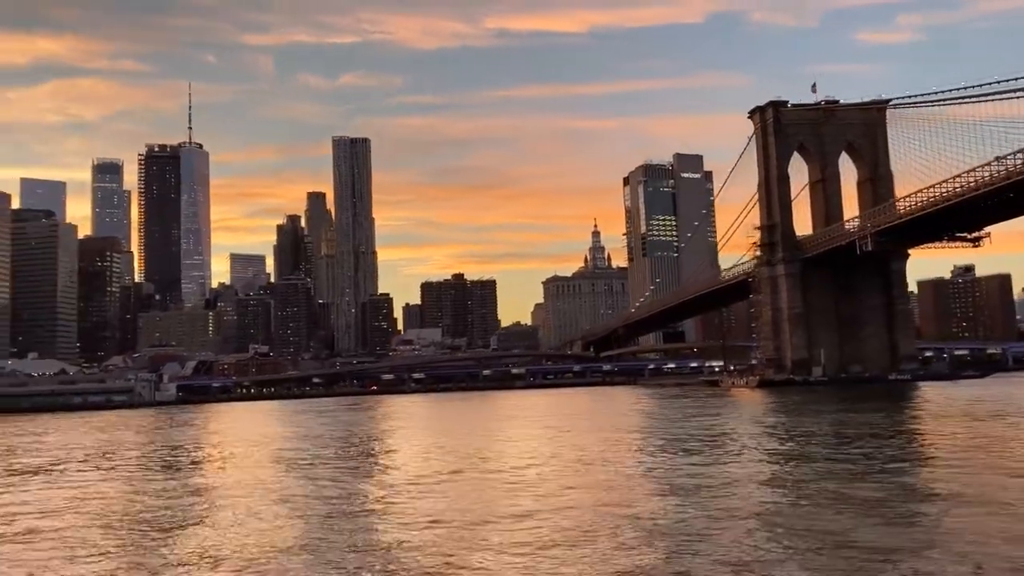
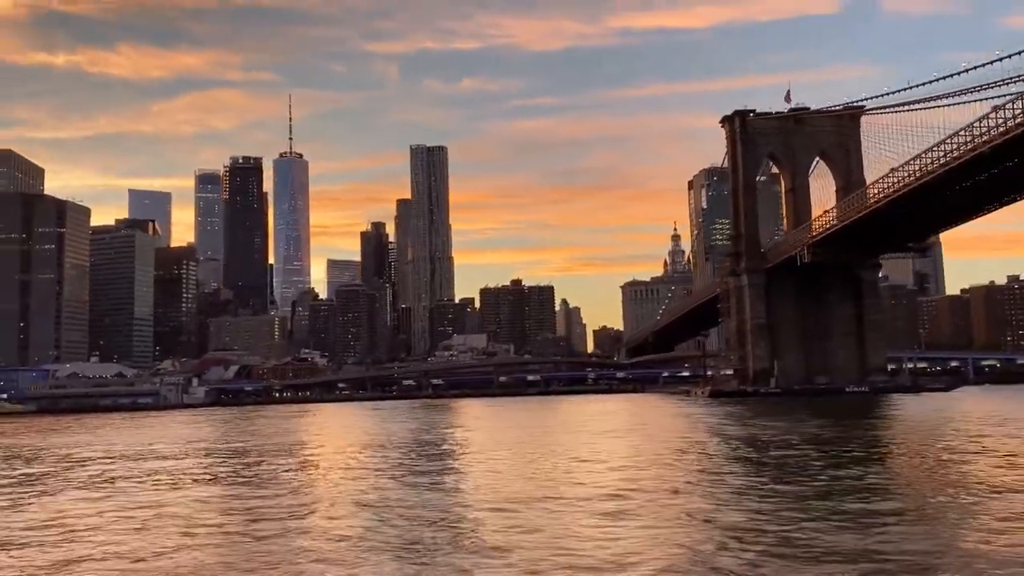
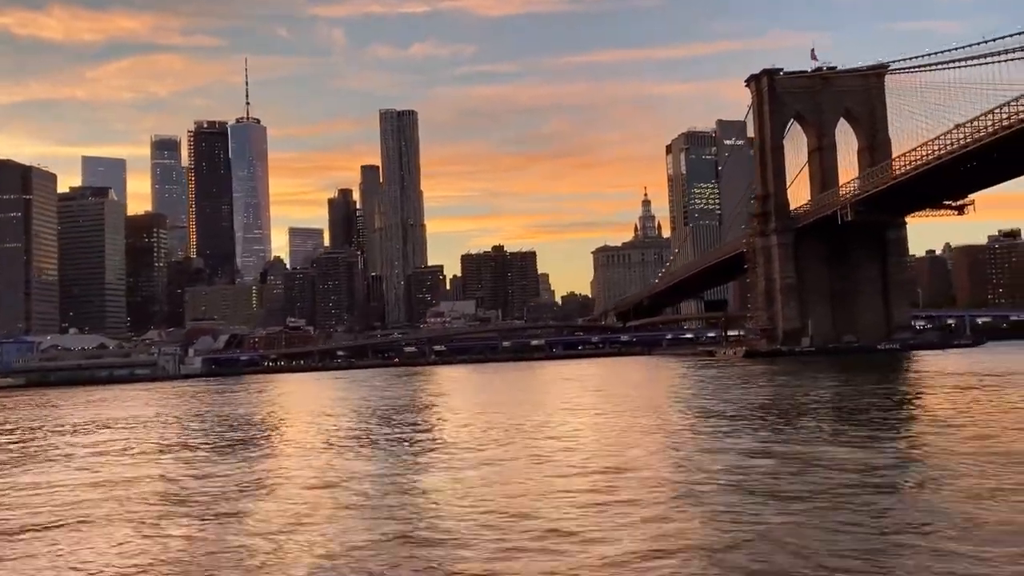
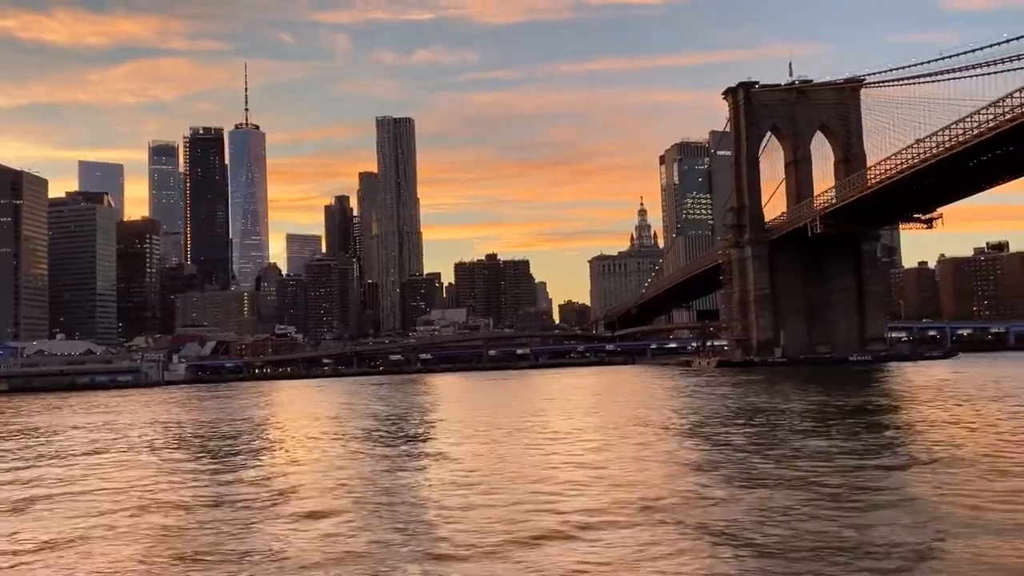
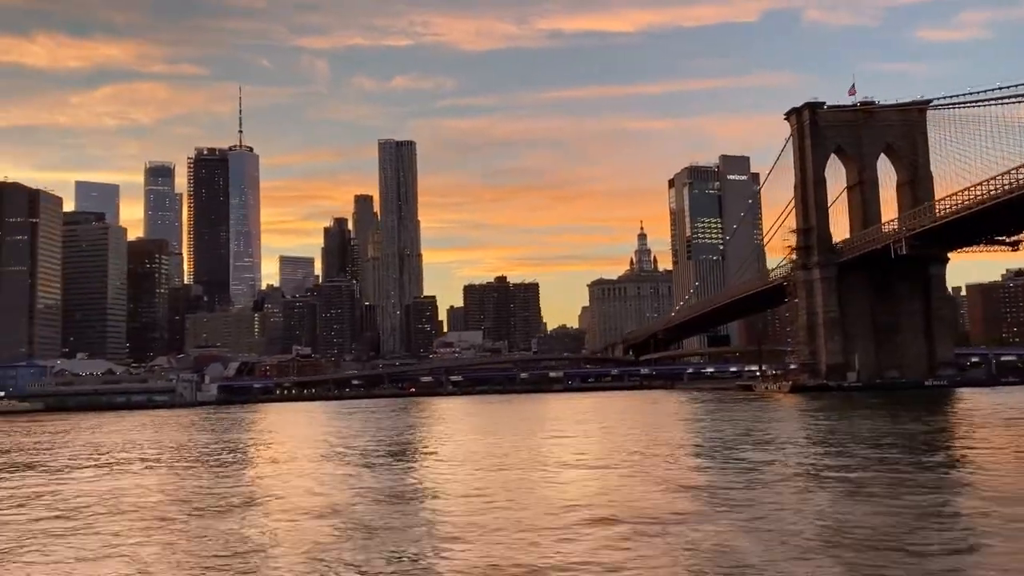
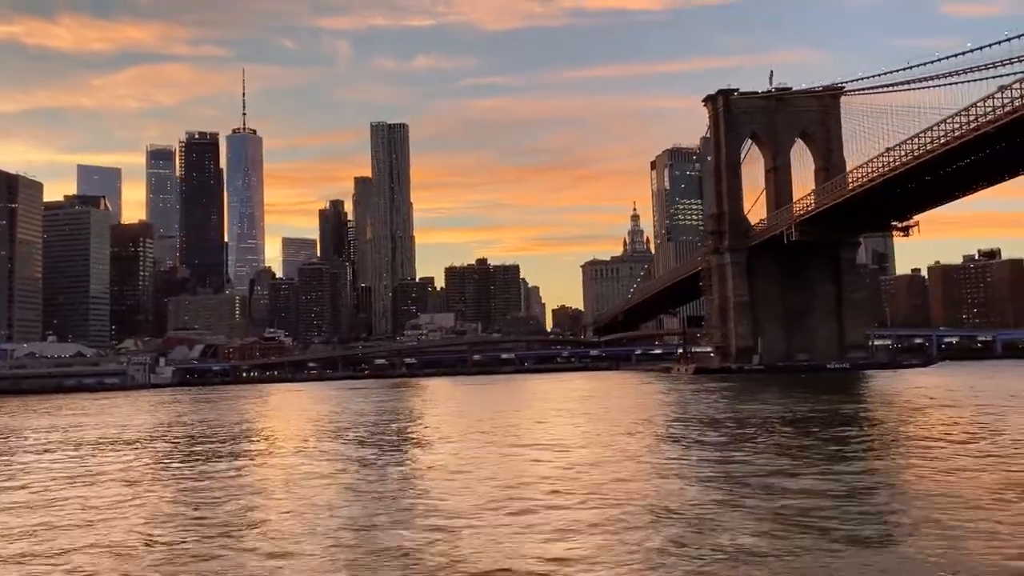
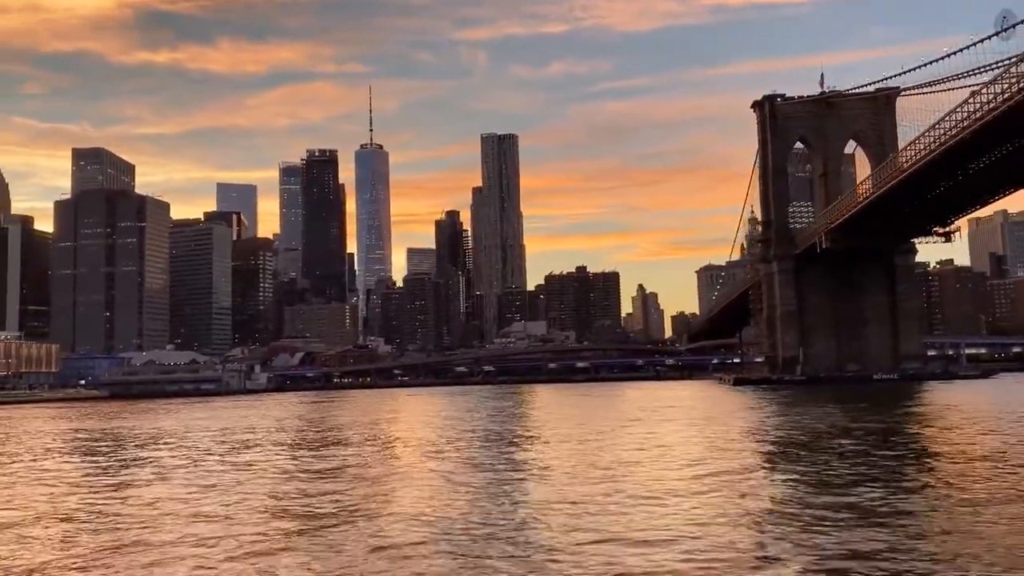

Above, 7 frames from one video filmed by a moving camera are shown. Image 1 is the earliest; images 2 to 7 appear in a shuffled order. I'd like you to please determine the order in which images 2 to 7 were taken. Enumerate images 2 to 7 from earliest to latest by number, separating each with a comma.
5, 3, 4, 6, 2, 7
